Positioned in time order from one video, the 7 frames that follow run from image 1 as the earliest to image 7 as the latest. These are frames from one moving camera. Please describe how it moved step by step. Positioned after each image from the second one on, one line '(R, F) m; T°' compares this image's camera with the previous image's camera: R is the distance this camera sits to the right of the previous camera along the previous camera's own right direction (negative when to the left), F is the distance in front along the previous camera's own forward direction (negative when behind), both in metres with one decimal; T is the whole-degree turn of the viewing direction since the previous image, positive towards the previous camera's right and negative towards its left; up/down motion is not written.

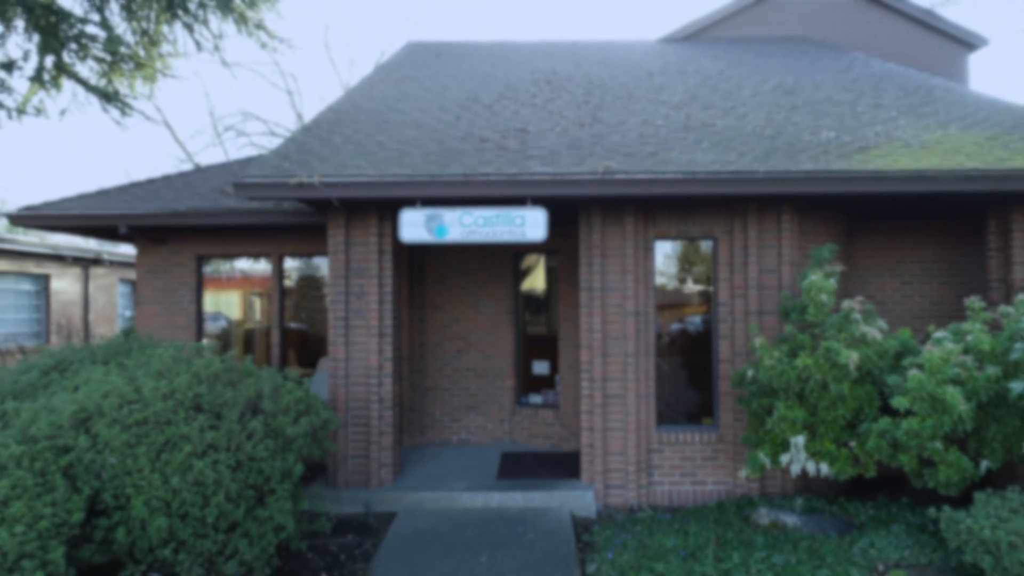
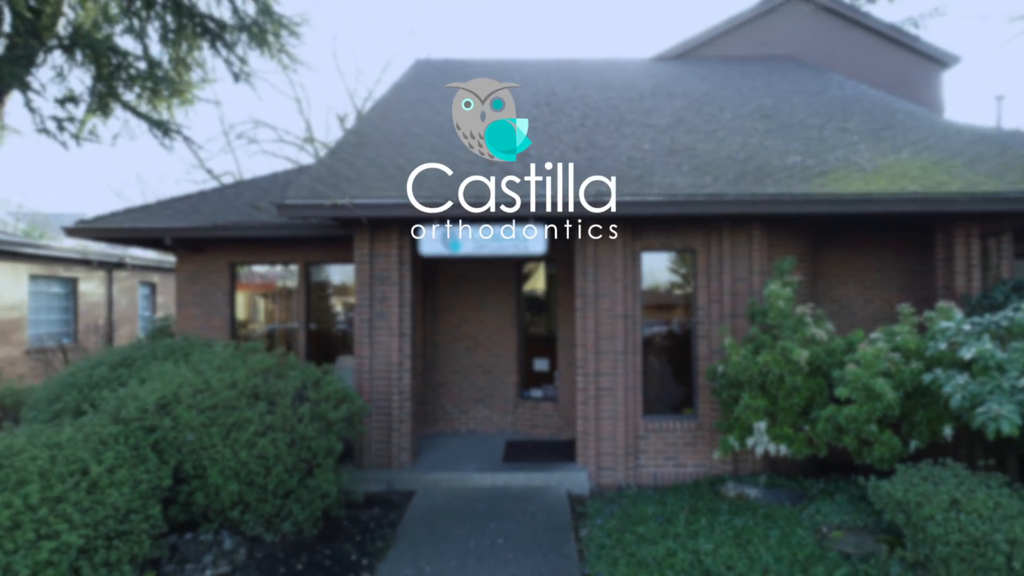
(0.0, -0.9) m; 0°
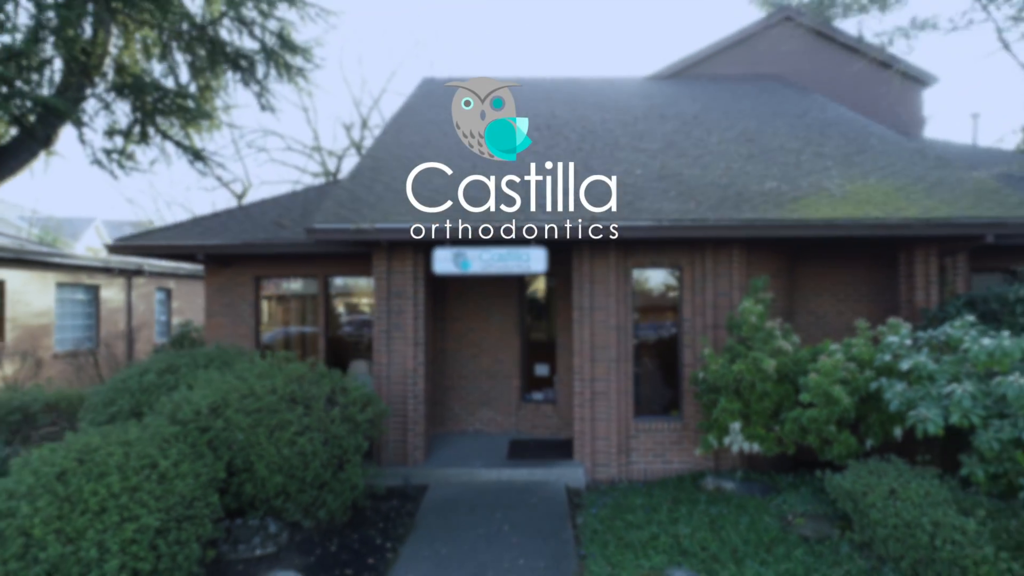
(0.0, -0.8) m; 0°
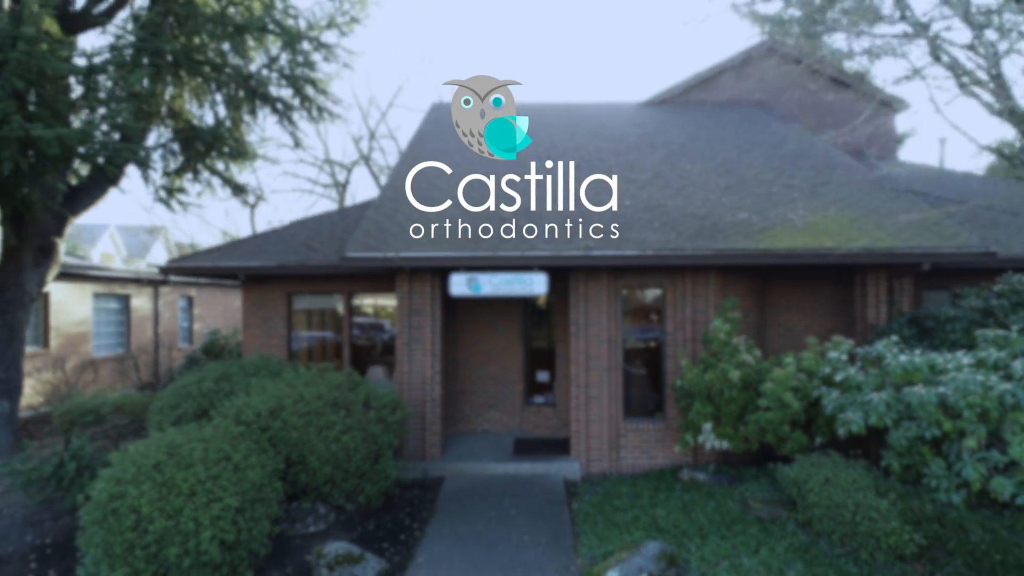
(-0.1, -1.3) m; 0°
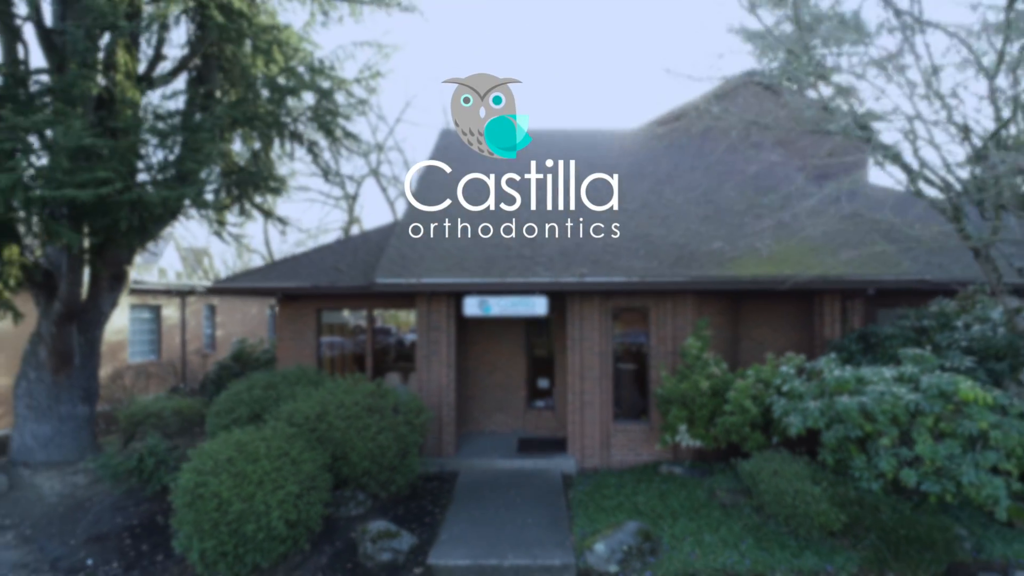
(-0.1, -1.5) m; 0°
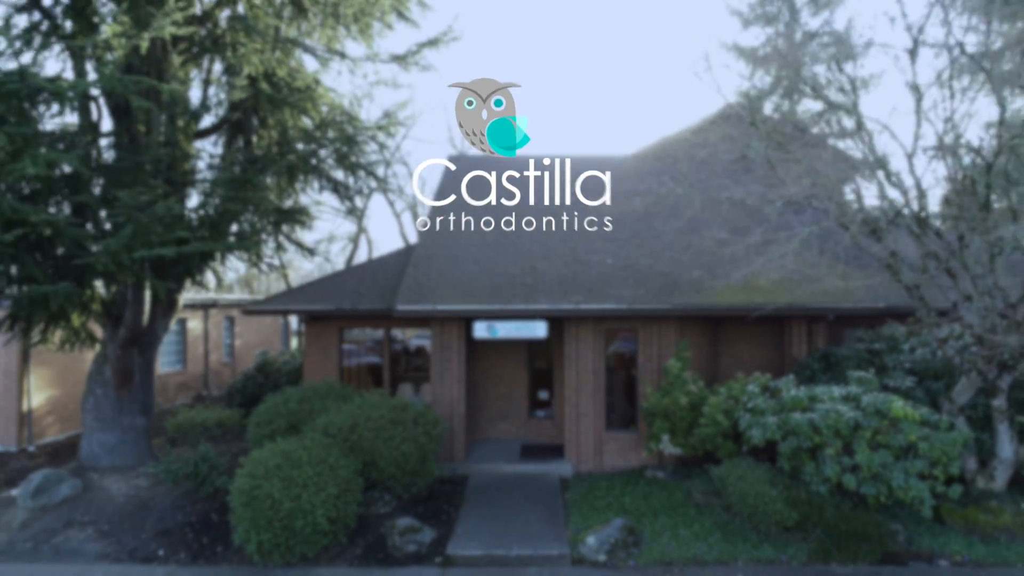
(-0.1, -1.4) m; 0°
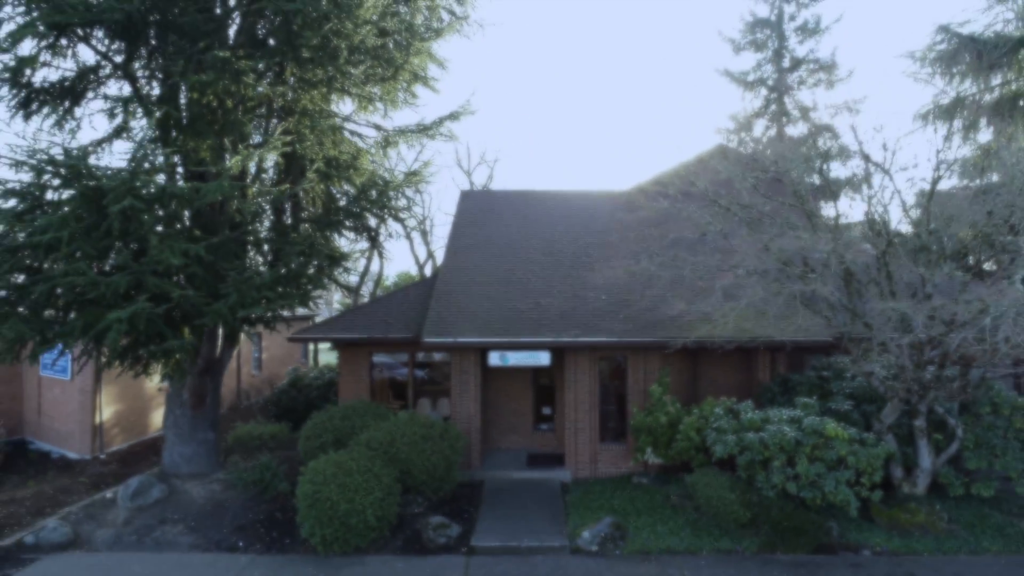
(-0.2, -2.3) m; 0°
